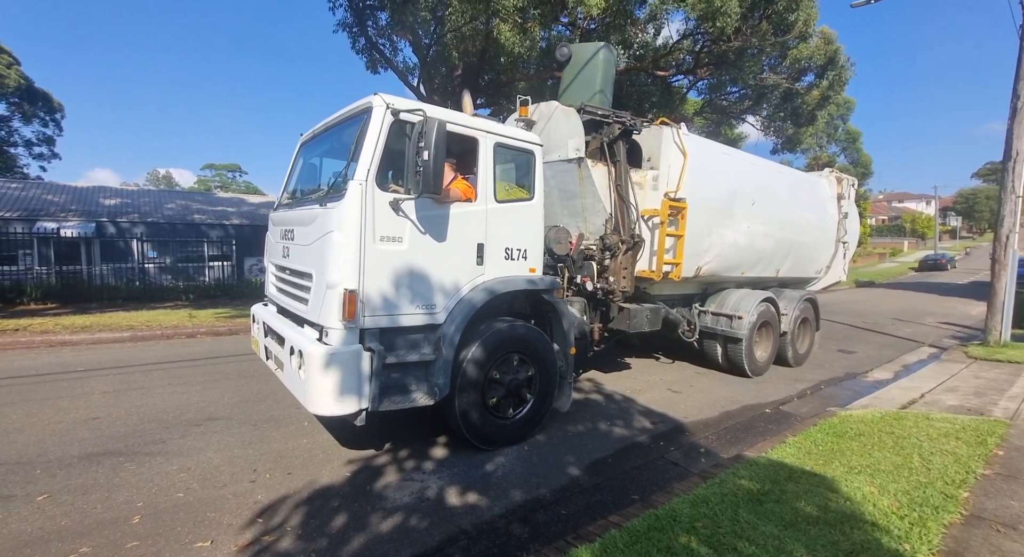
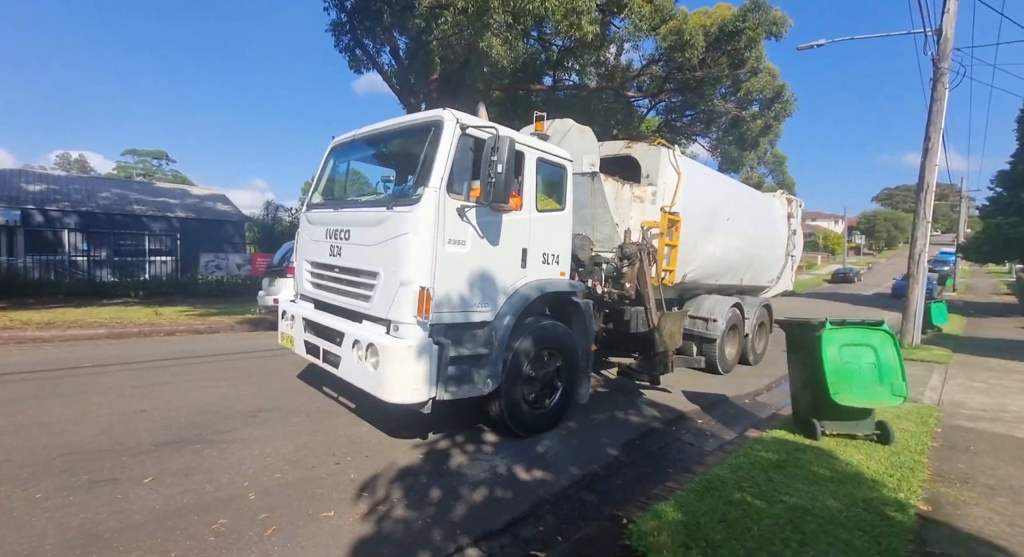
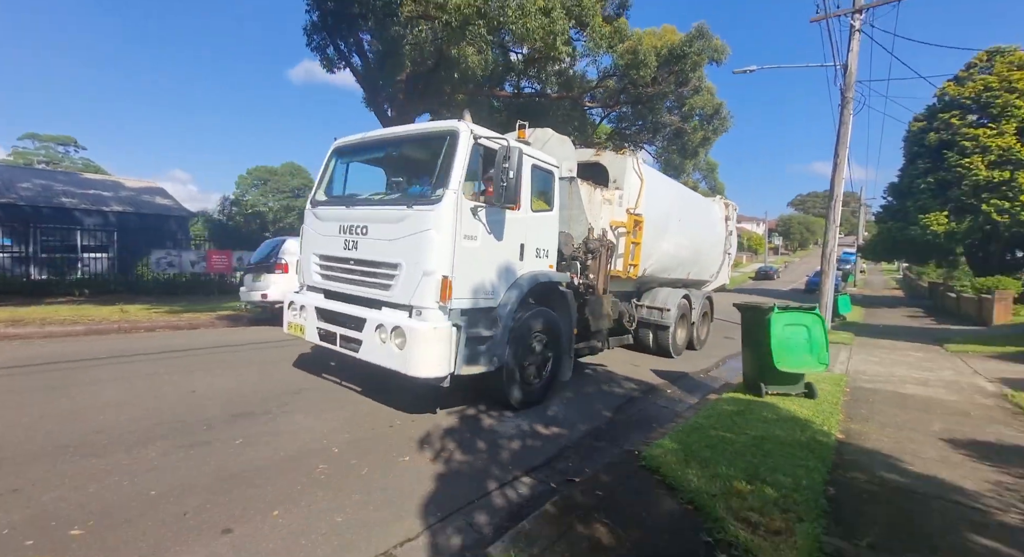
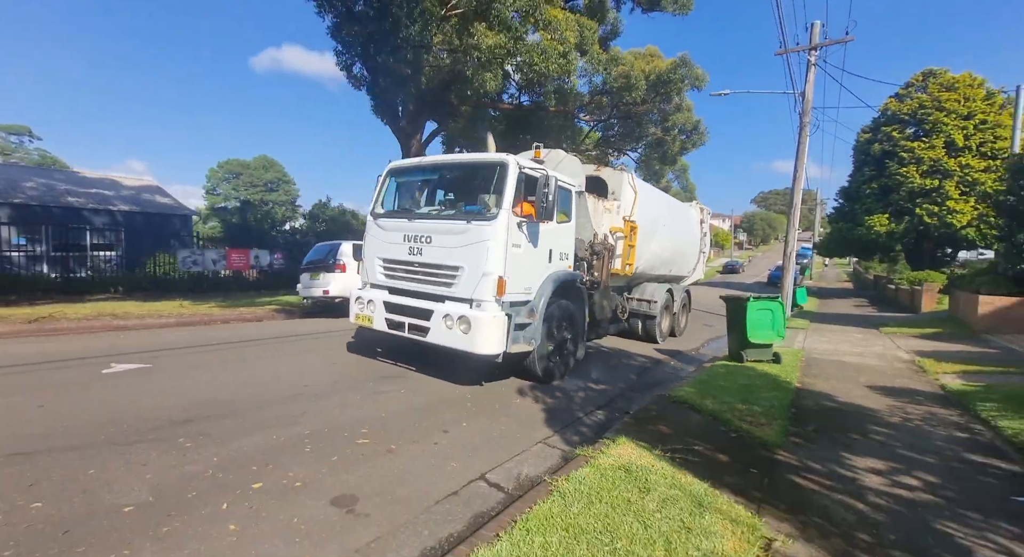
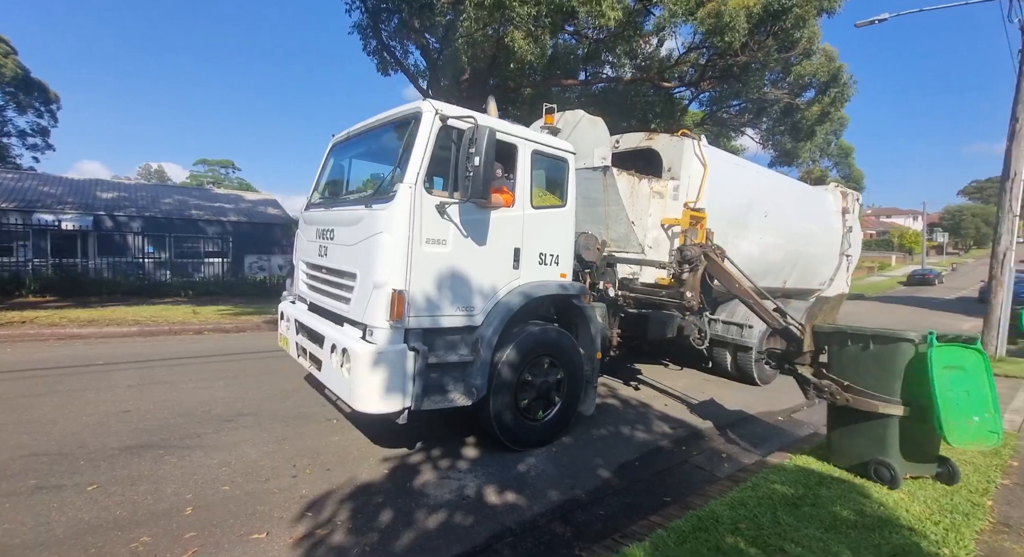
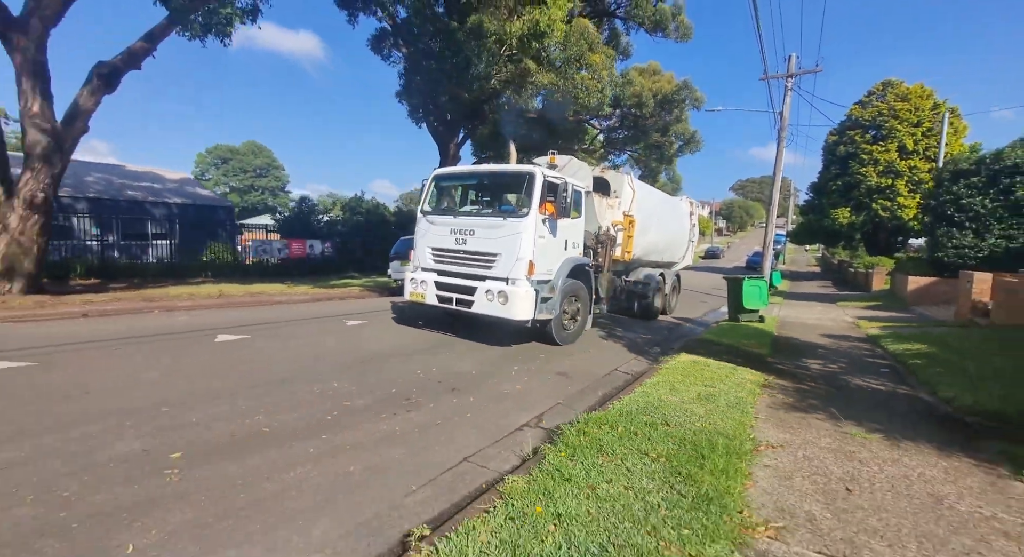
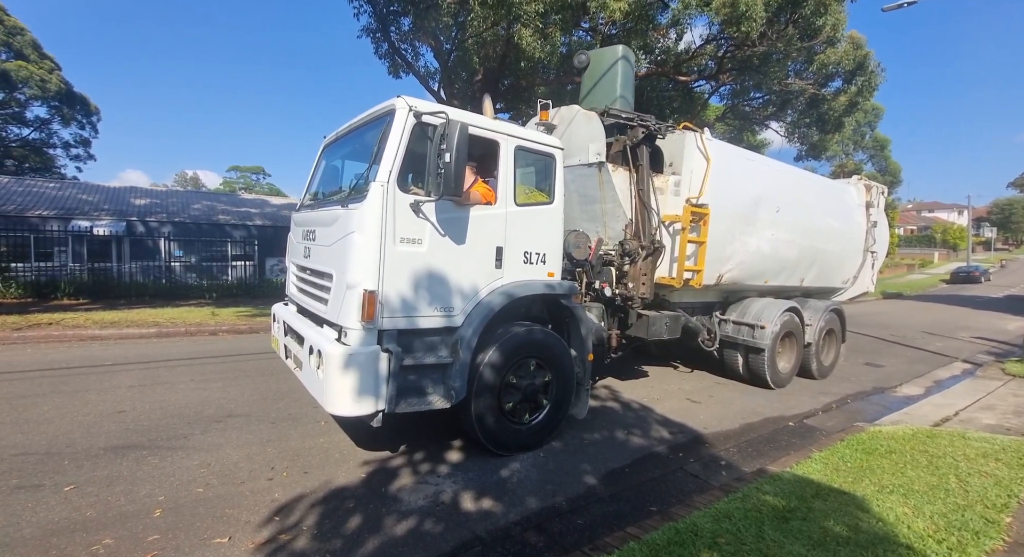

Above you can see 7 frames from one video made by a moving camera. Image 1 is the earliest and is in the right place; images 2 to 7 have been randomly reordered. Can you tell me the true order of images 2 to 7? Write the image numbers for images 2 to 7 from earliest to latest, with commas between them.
7, 5, 2, 3, 4, 6
